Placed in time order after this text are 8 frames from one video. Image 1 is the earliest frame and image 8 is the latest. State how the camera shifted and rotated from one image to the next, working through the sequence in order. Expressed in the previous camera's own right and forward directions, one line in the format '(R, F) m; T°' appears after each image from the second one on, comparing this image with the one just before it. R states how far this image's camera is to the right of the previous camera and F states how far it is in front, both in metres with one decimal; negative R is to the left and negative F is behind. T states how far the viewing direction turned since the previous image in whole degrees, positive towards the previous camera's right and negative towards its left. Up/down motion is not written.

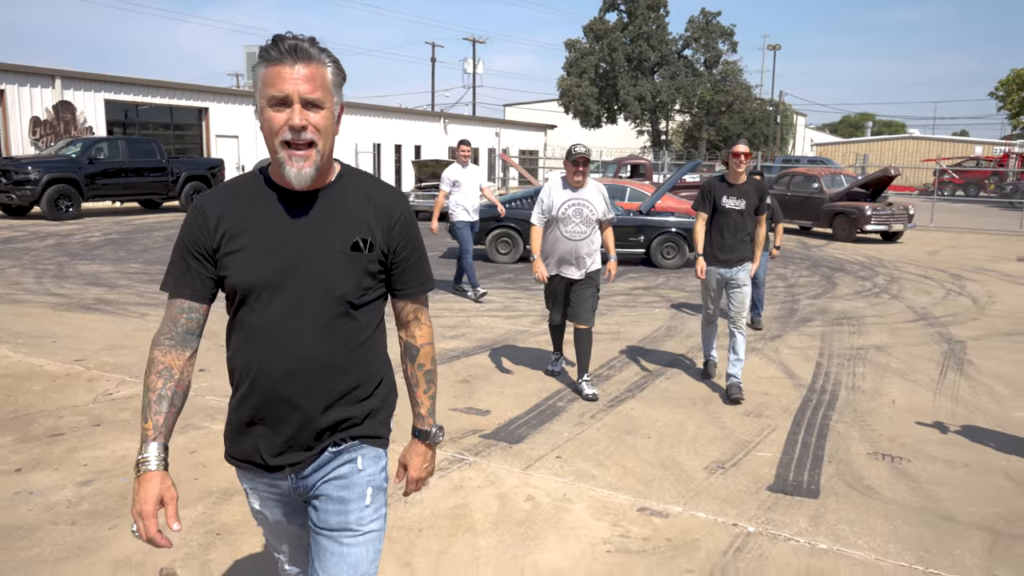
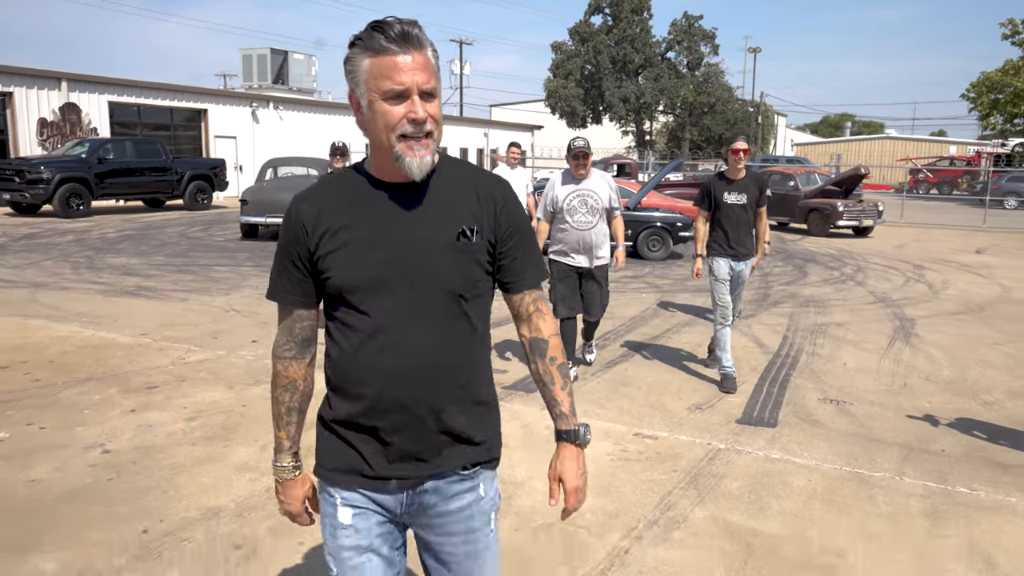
(-0.2, -0.9) m; +1°
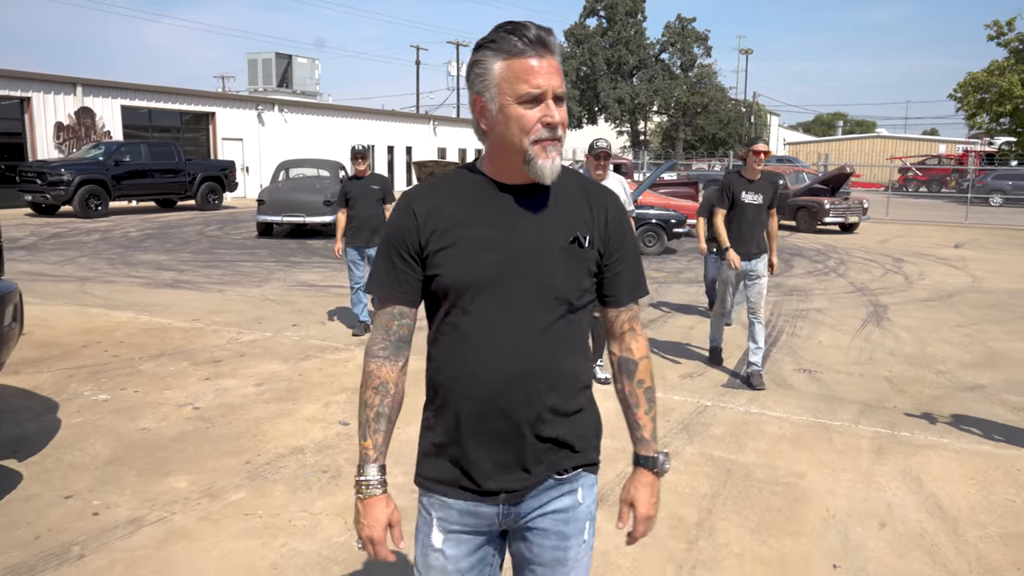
(-0.2, -0.8) m; 0°
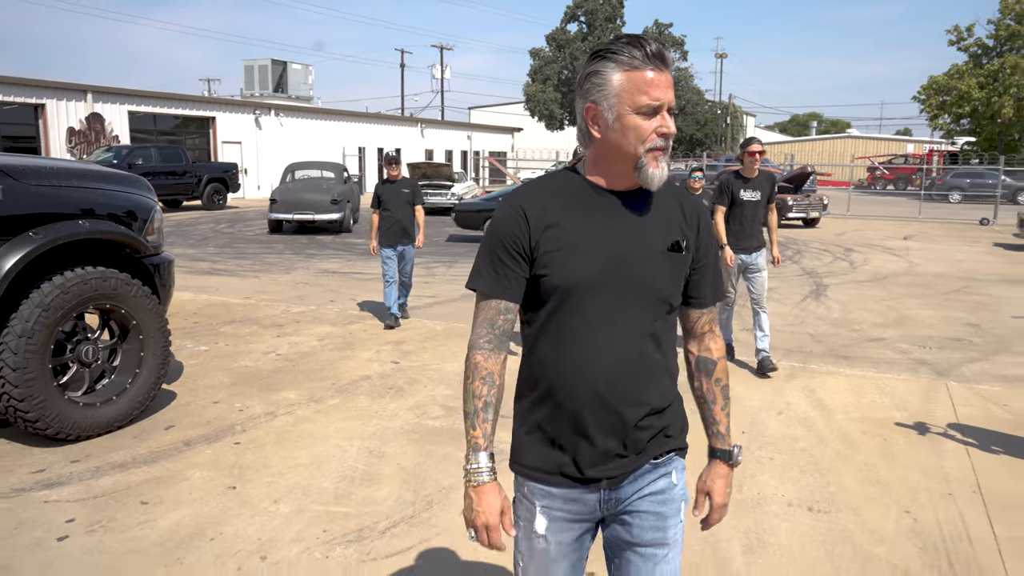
(-0.2, -1.5) m; +1°
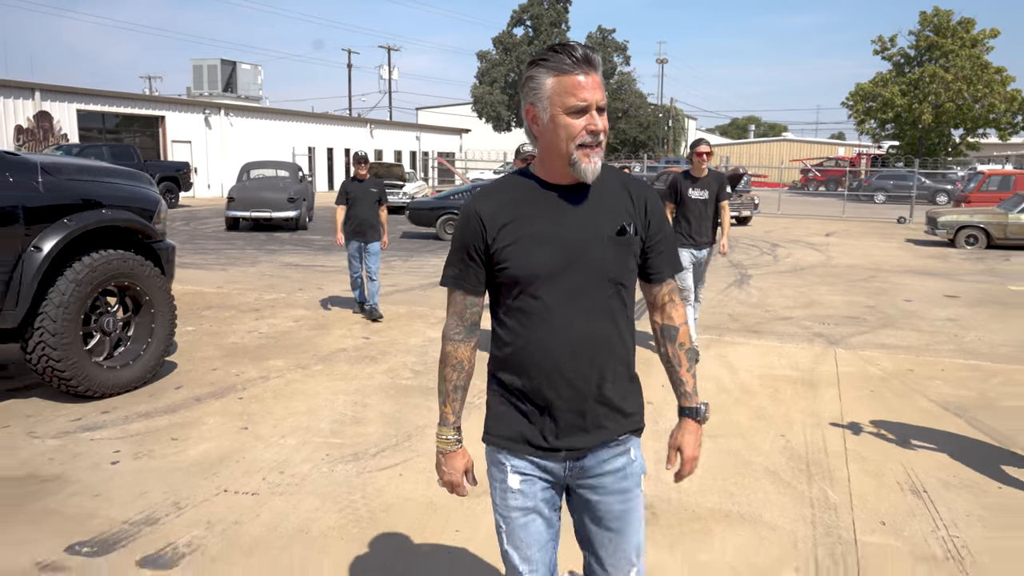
(-0.1, -0.9) m; +4°
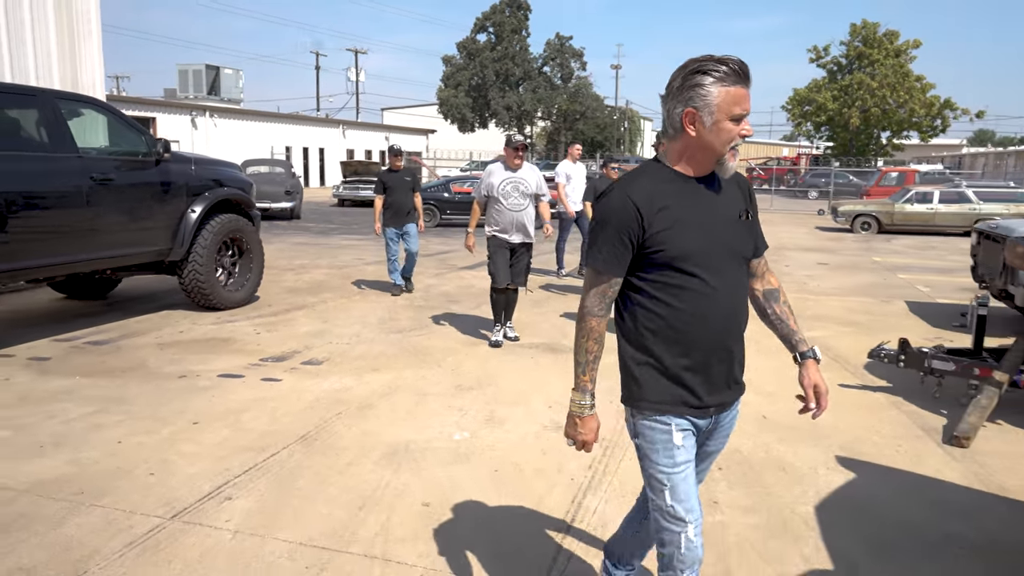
(-0.2, -2.8) m; +3°
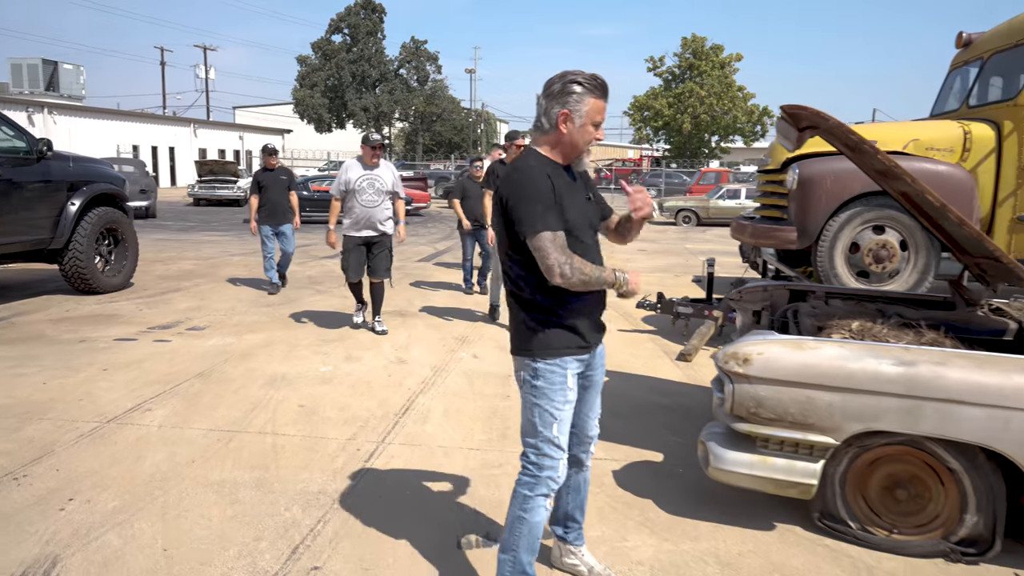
(+0.1, -1.5) m; +10°
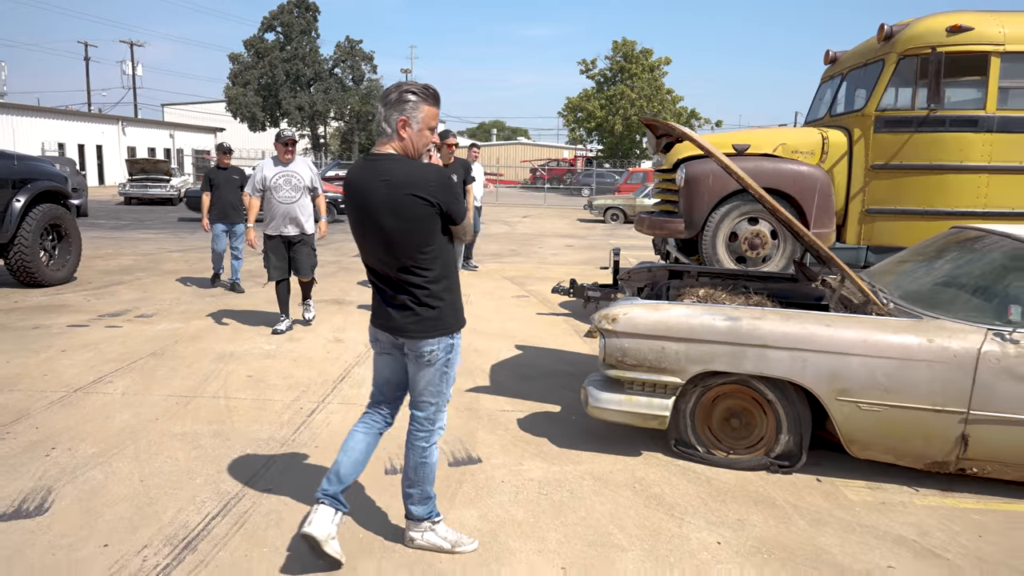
(+0.1, -0.8) m; +5°
